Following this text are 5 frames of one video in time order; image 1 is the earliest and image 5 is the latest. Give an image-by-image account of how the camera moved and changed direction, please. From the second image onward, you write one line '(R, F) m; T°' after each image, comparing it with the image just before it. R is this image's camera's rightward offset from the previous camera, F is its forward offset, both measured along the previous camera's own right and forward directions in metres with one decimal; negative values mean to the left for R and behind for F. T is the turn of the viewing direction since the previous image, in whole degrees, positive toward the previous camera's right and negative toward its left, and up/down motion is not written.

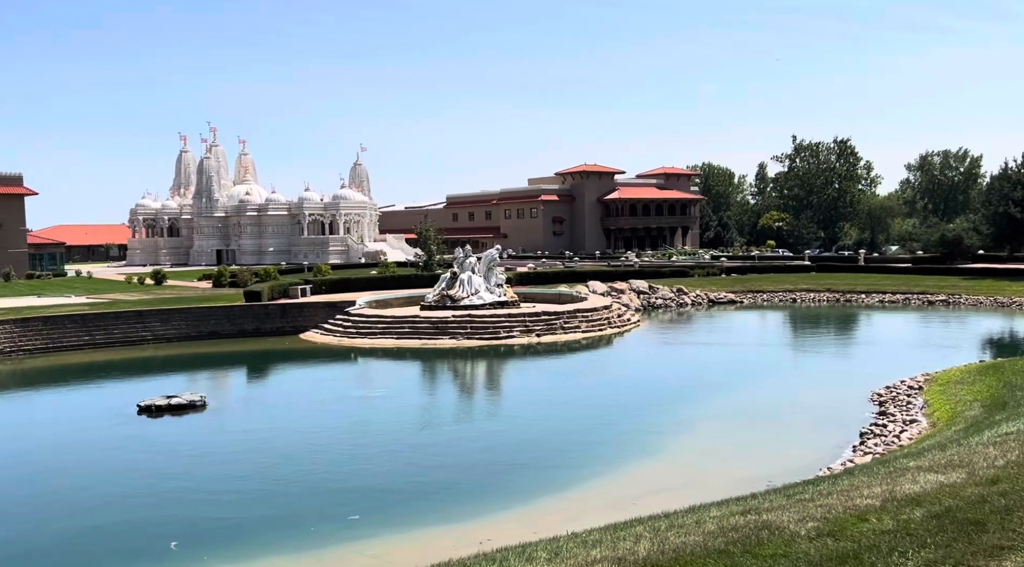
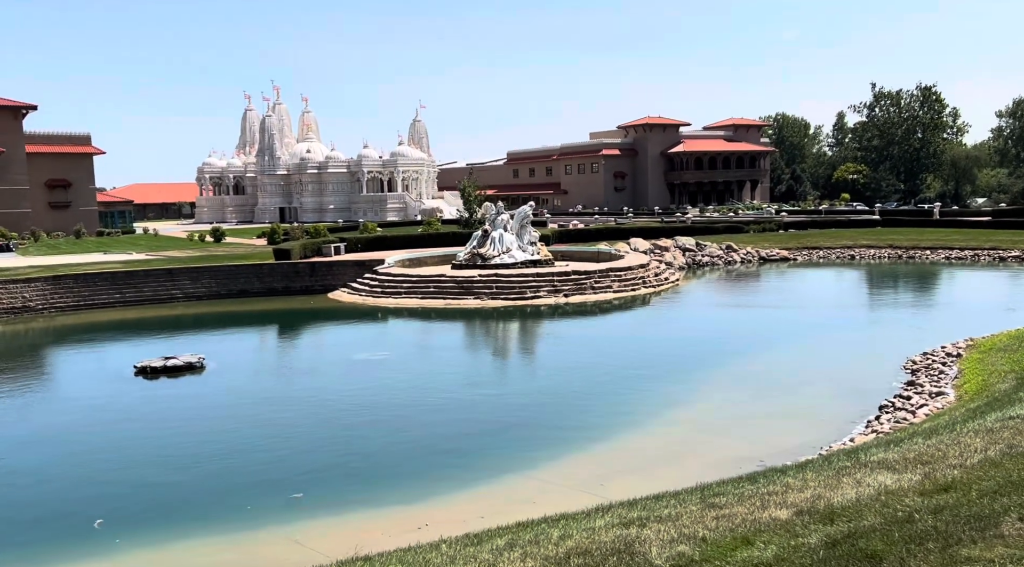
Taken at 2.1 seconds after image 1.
(+1.4, +1.2) m; -4°
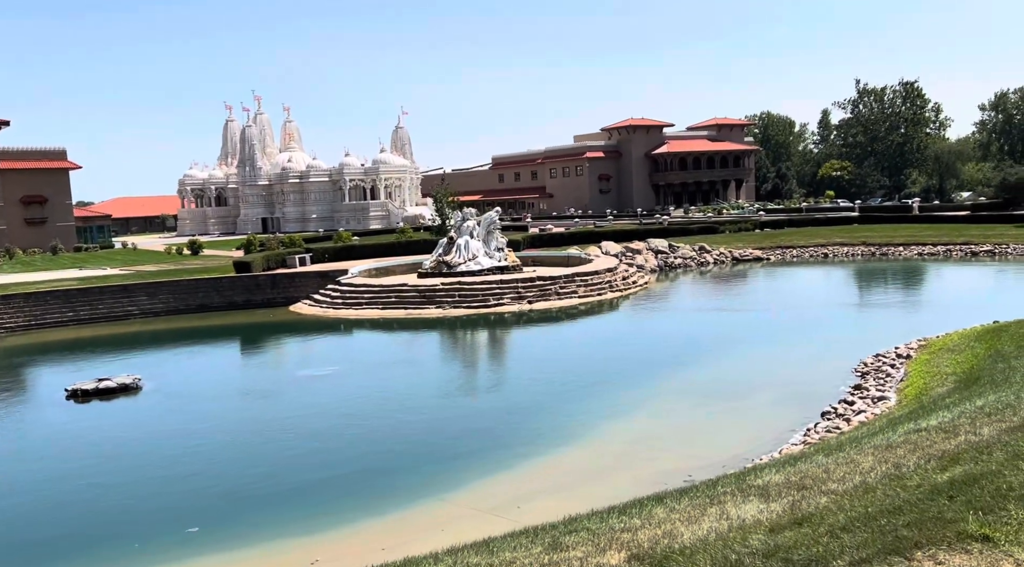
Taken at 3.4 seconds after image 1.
(+1.0, +0.5) m; 0°
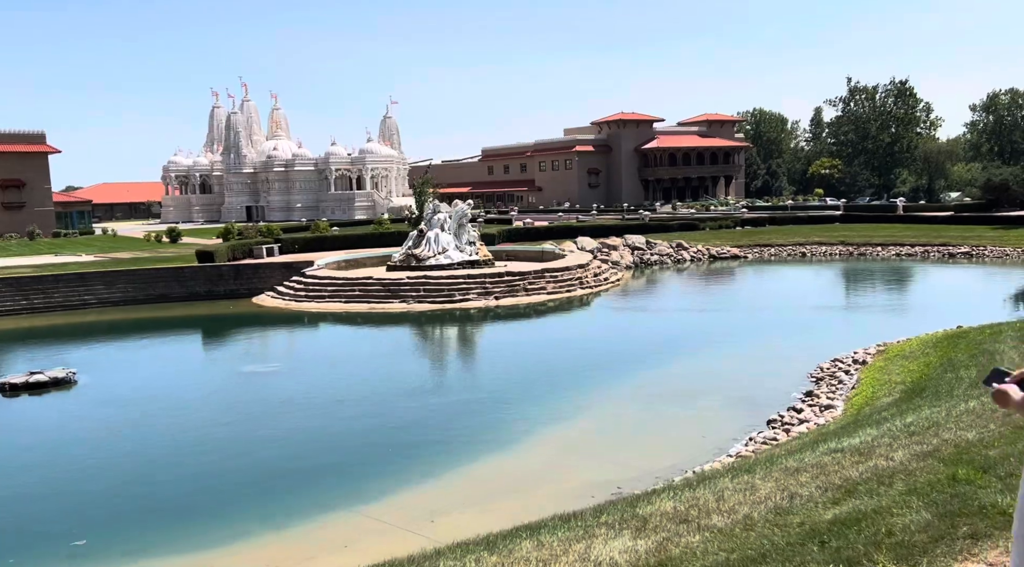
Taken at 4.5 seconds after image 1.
(+0.8, +0.6) m; 0°
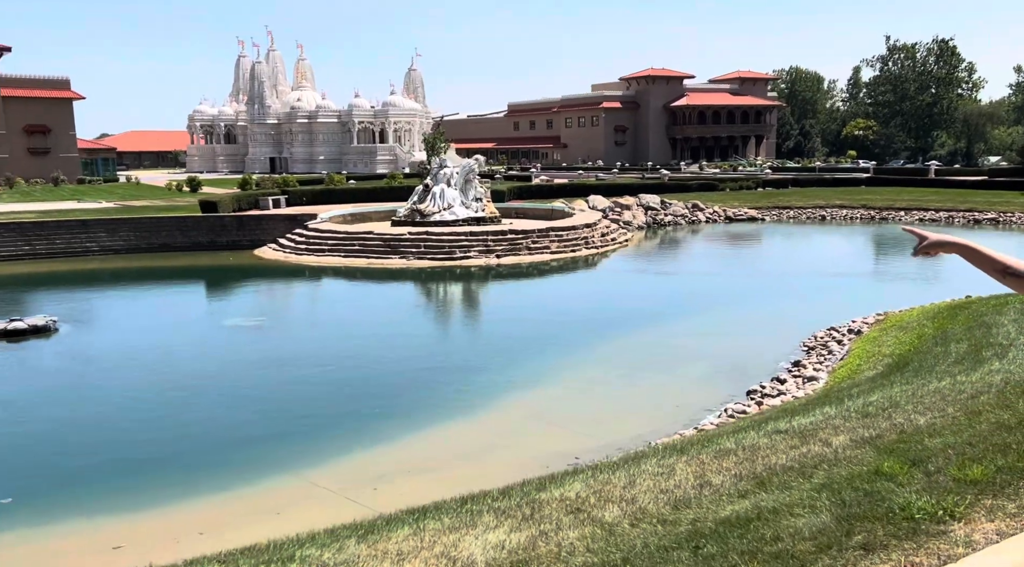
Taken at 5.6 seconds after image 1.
(+0.8, +0.6) m; -2°
